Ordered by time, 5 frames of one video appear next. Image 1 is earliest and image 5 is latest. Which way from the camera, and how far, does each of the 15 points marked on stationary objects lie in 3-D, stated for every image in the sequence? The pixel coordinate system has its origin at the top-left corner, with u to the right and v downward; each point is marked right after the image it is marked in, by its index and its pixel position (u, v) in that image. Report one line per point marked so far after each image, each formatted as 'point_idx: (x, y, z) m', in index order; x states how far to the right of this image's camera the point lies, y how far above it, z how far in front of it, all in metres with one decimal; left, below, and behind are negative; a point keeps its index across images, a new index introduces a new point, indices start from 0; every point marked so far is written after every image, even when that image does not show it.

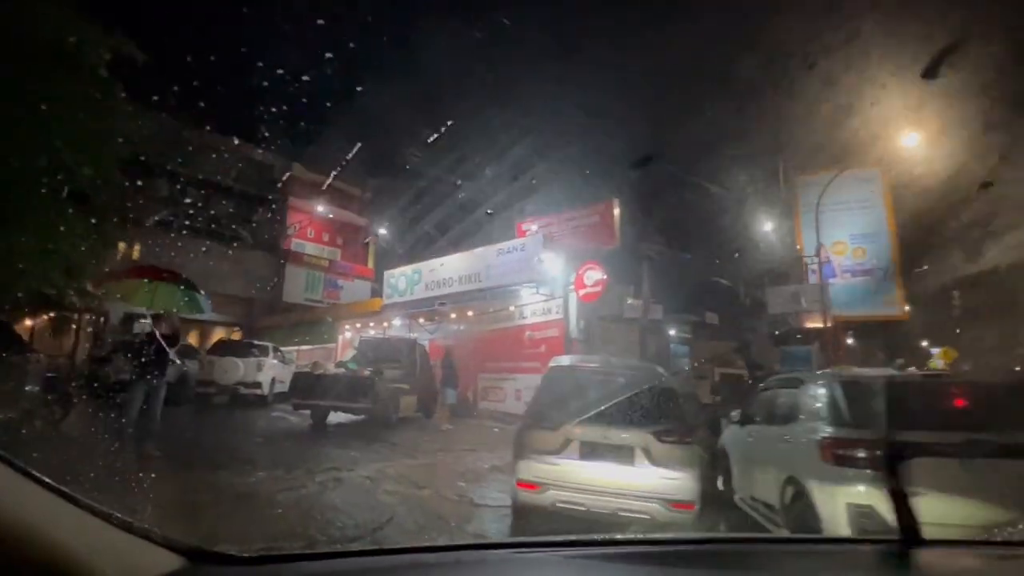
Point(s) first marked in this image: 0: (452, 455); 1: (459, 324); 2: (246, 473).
0: (-0.7, -2.2, +8.1) m
1: (-1.4, -0.9, +16.6) m
2: (-2.9, -2.1, +6.9) m
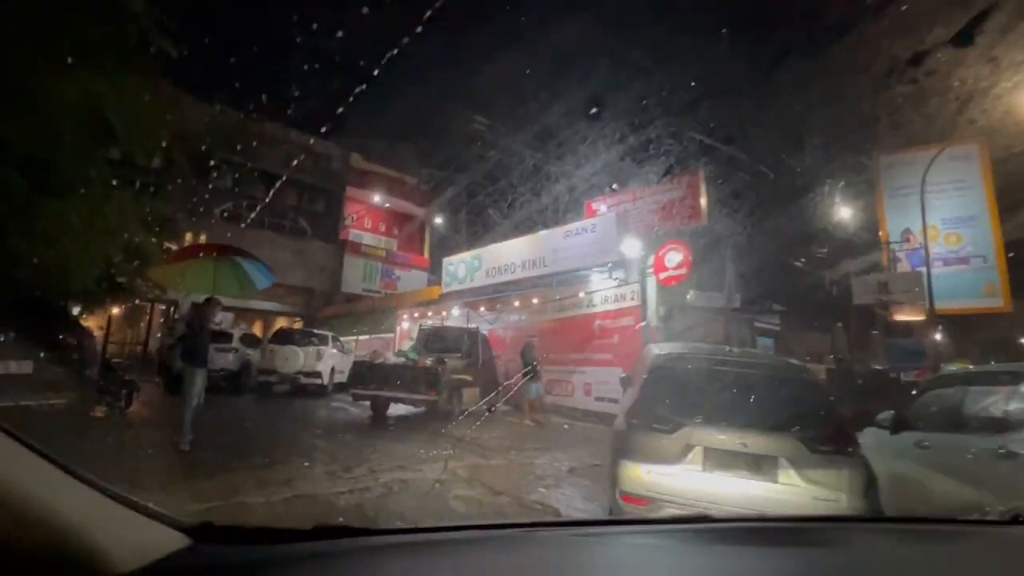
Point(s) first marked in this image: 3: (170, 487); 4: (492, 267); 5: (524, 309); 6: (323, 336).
0: (+0.2, -2.0, +7.4) m
1: (+0.2, -0.6, +15.9) m
2: (-2.1, -1.9, +6.4) m
3: (-2.9, -1.7, +5.3) m
4: (-0.5, +0.6, +16.2) m
5: (+0.3, -0.5, +16.0) m
6: (-4.0, -1.0, +13.2) m
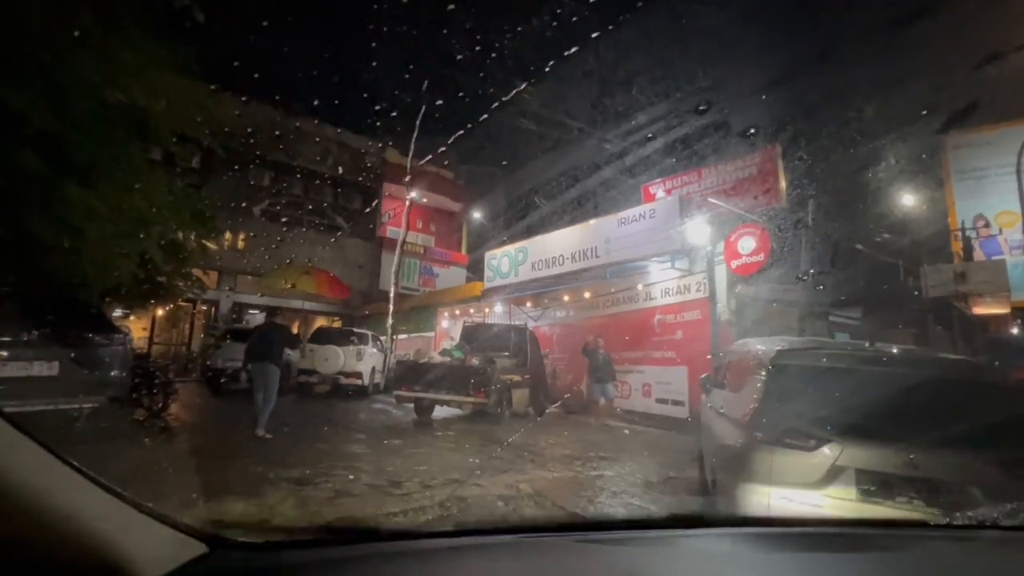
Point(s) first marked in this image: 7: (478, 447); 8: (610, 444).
0: (+0.8, -1.9, +6.7) m
1: (+1.3, -0.5, +15.1) m
2: (-1.5, -1.8, +5.8) m
3: (-2.4, -1.6, +4.7) m
4: (+0.6, +0.7, +15.5) m
5: (+1.5, -0.4, +15.3) m
6: (-3.0, -0.9, +12.7) m
7: (-0.4, -2.0, +7.9) m
8: (+1.3, -2.1, +8.6) m
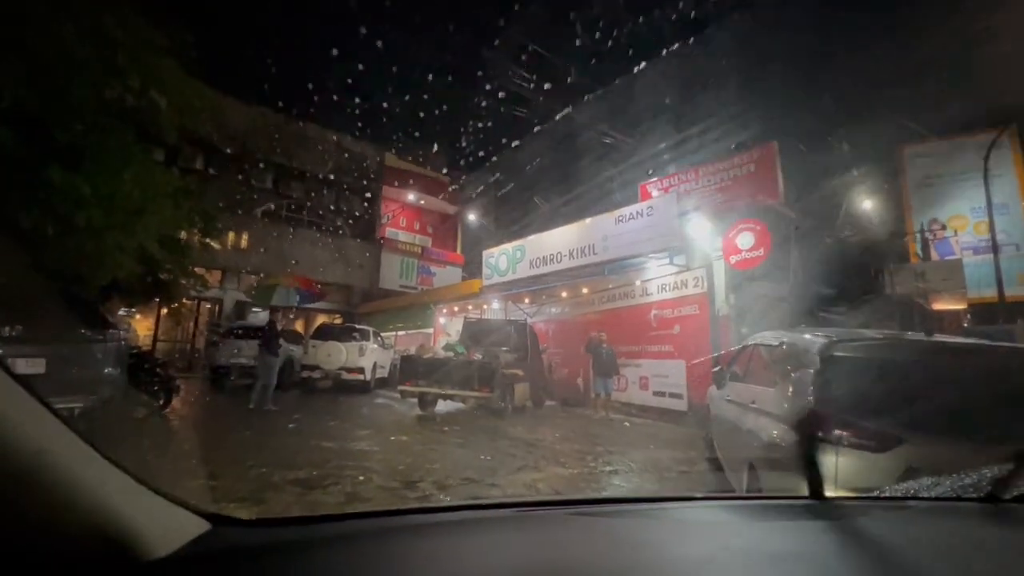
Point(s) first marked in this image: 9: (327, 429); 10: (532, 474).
0: (+0.9, -1.8, +6.9) m
1: (+1.2, -0.4, +15.4) m
2: (-1.4, -1.8, +6.0) m
3: (-2.3, -1.6, +4.9) m
4: (+0.6, +0.8, +15.7) m
5: (+1.4, -0.3, +15.5) m
6: (-3.0, -0.9, +12.9) m
7: (-0.4, -1.9, +8.1) m
8: (+1.4, -2.1, +8.8) m
9: (-2.7, -2.1, +9.3) m
10: (+0.2, -1.7, +6.2) m
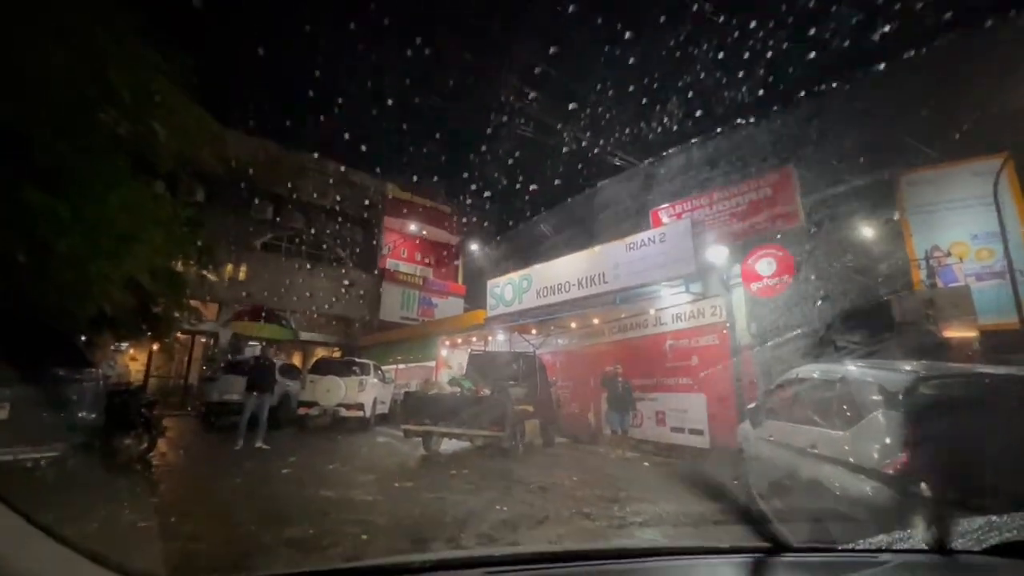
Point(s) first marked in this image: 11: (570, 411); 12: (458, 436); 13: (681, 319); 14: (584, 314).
0: (+1.0, -2.1, +6.3) m
1: (+1.4, -1.2, +14.9) m
2: (-1.3, -2.0, +5.5) m
3: (-2.2, -1.8, +4.4) m
4: (+0.7, 0.0, +15.2) m
5: (+1.5, -1.0, +15.0) m
6: (-2.9, -1.5, +12.4) m
7: (-0.2, -2.3, +7.5) m
8: (+1.5, -2.5, +8.3) m
9: (-2.6, -2.6, +8.7) m
10: (+0.3, -2.0, +5.6) m
11: (+1.3, -2.8, +14.8) m
12: (-0.9, -2.4, +10.3) m
13: (+3.3, -0.6, +12.7) m
14: (+1.6, -0.6, +14.9) m
